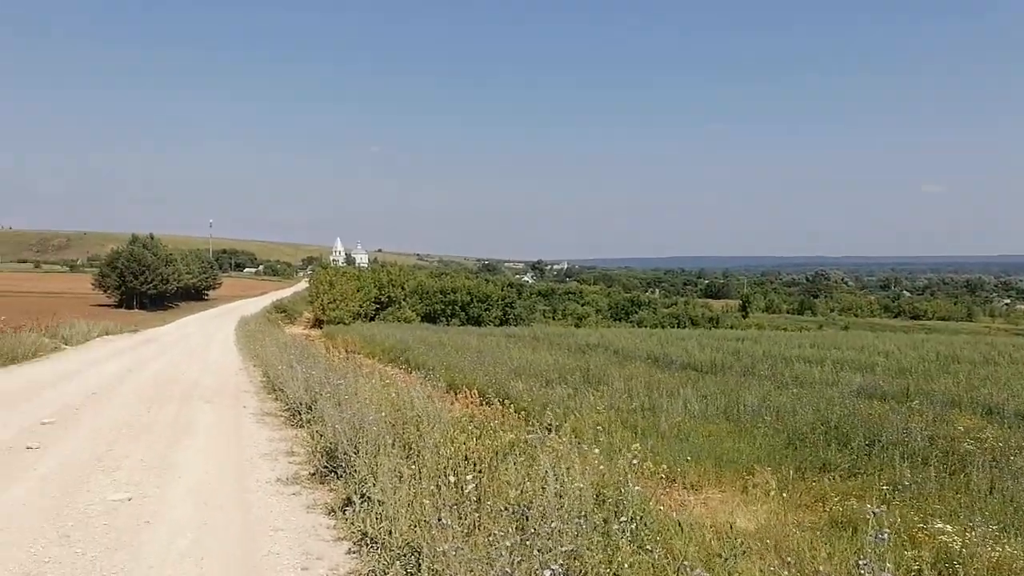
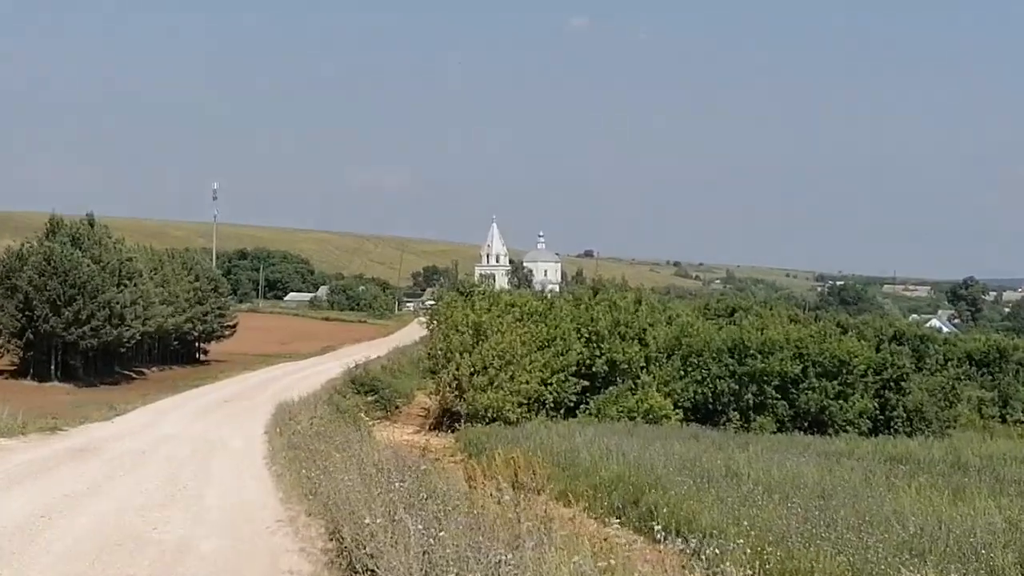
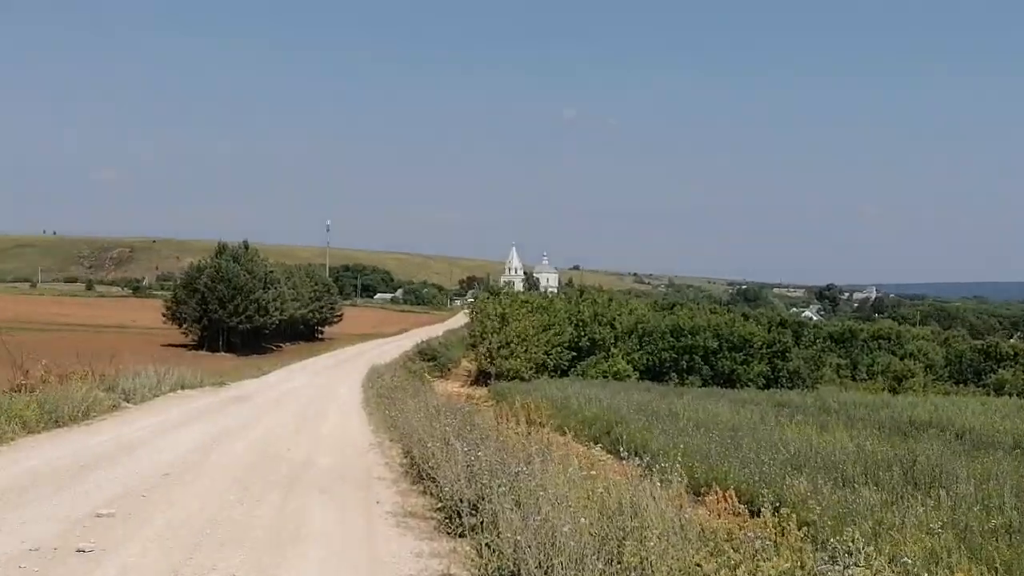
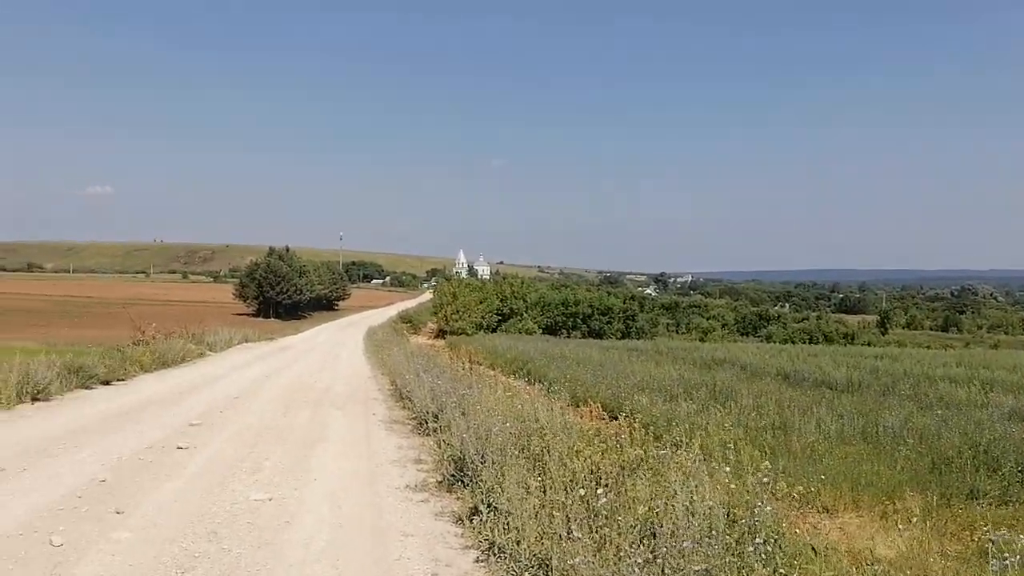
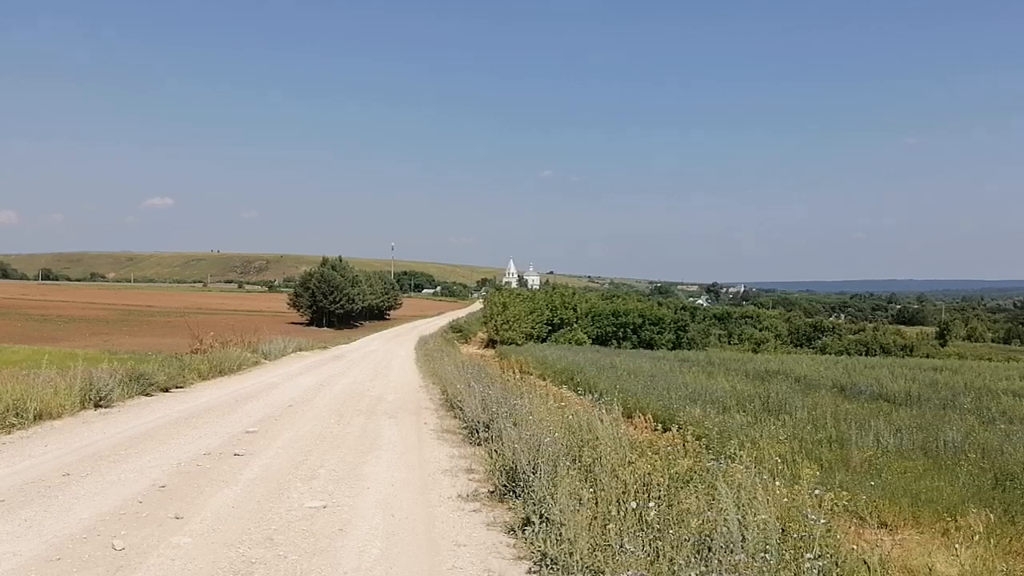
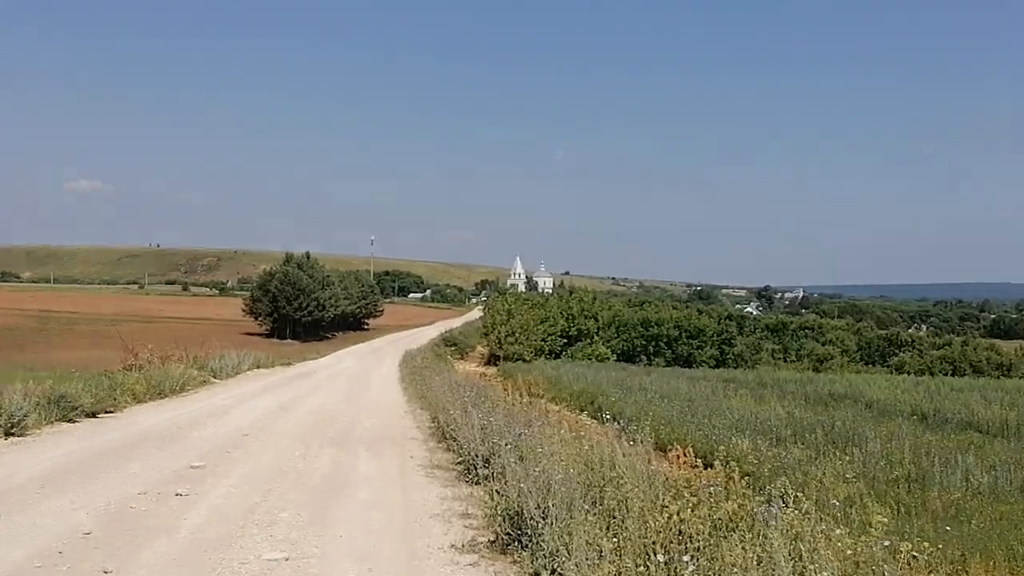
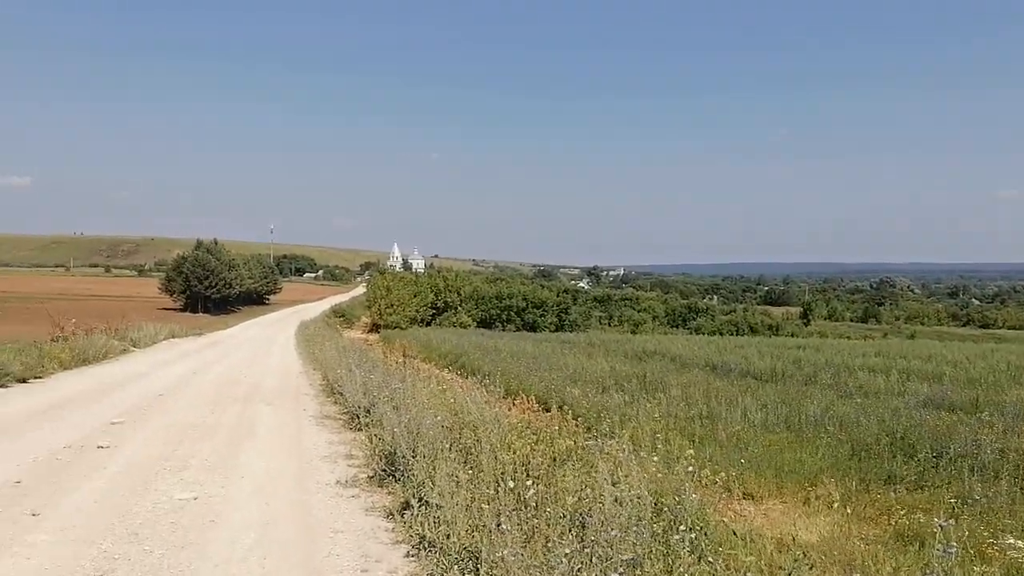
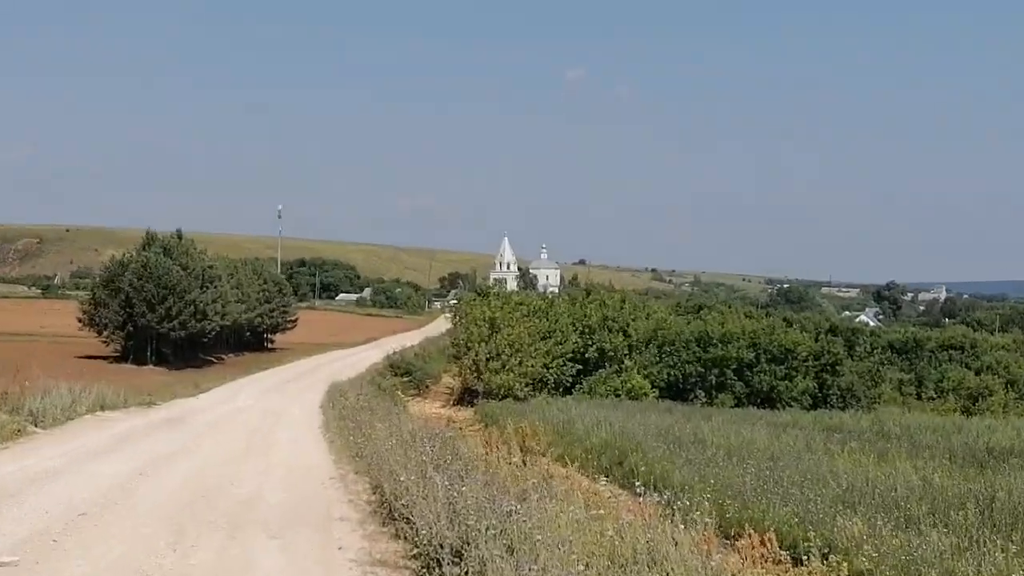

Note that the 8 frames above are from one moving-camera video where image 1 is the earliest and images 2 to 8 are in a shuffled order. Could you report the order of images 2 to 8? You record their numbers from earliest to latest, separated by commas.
7, 4, 5, 6, 3, 8, 2
